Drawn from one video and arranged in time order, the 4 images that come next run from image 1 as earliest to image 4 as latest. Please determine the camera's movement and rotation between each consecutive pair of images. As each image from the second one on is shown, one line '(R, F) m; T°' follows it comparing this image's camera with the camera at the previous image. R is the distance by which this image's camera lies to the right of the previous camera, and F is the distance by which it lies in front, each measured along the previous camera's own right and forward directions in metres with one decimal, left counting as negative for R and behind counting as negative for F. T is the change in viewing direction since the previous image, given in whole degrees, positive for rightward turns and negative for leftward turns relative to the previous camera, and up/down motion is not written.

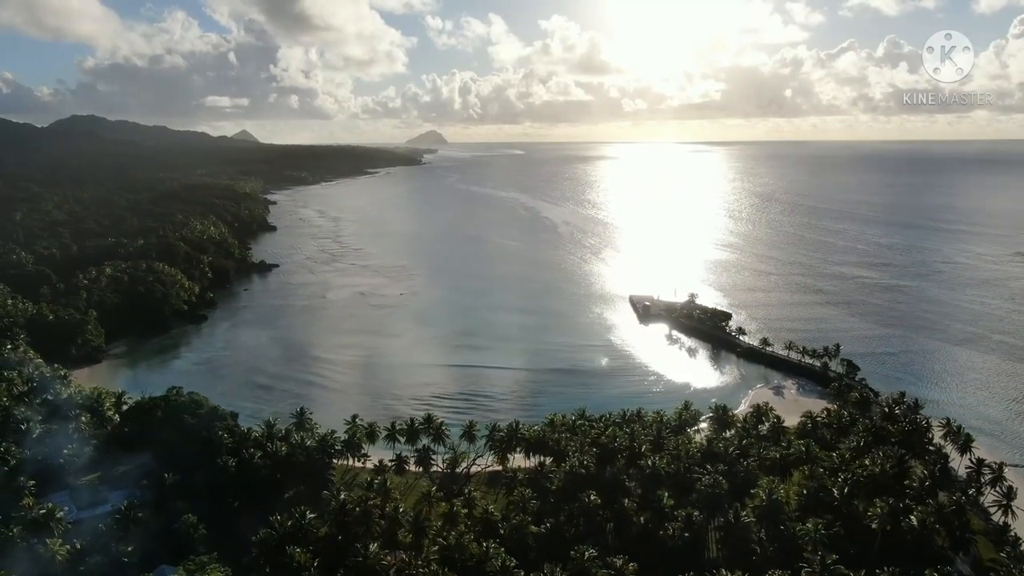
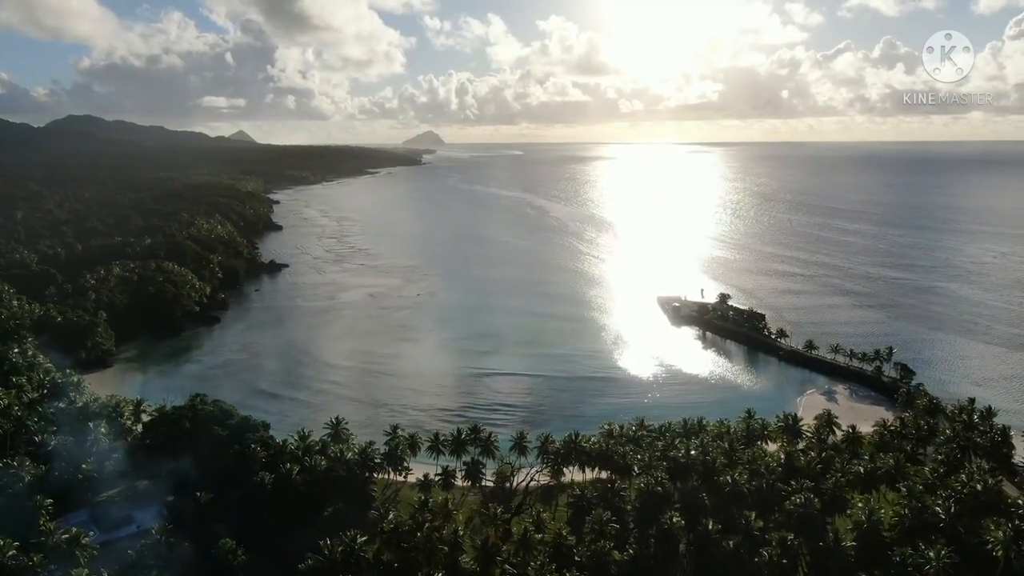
(-2.5, +2.3) m; 0°
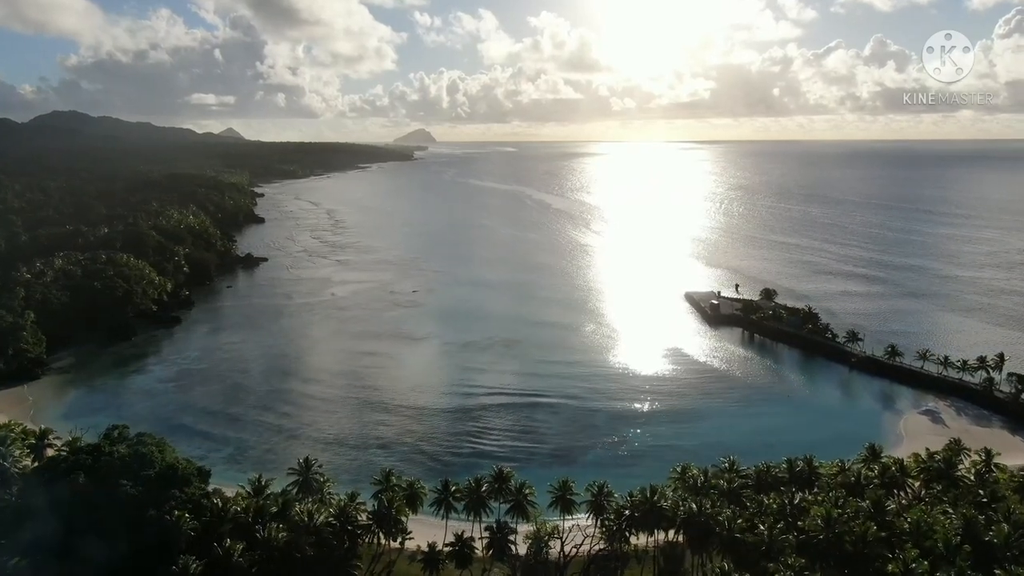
(-1.5, +8.7) m; +1°
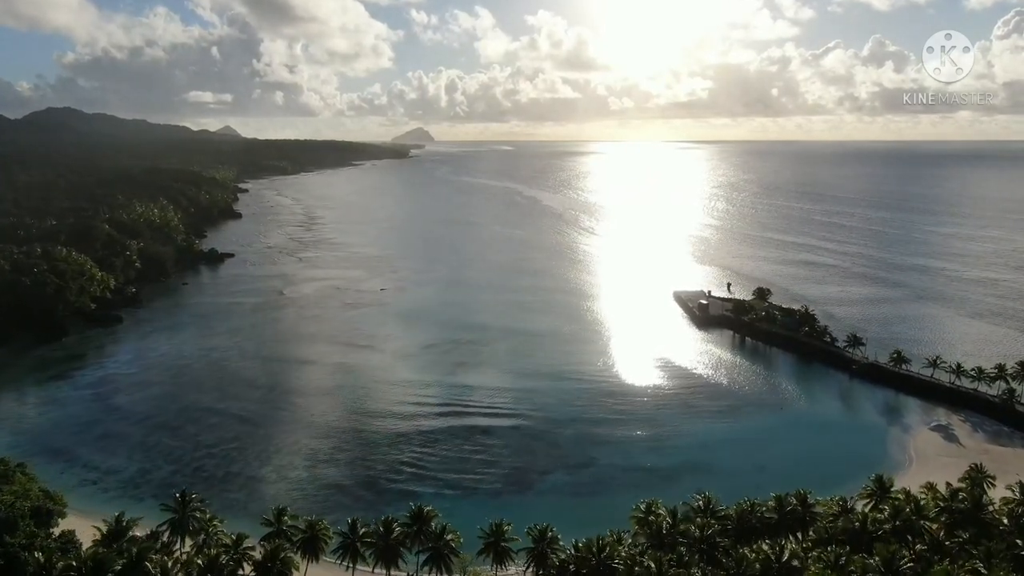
(+2.0, +4.3) m; 0°
